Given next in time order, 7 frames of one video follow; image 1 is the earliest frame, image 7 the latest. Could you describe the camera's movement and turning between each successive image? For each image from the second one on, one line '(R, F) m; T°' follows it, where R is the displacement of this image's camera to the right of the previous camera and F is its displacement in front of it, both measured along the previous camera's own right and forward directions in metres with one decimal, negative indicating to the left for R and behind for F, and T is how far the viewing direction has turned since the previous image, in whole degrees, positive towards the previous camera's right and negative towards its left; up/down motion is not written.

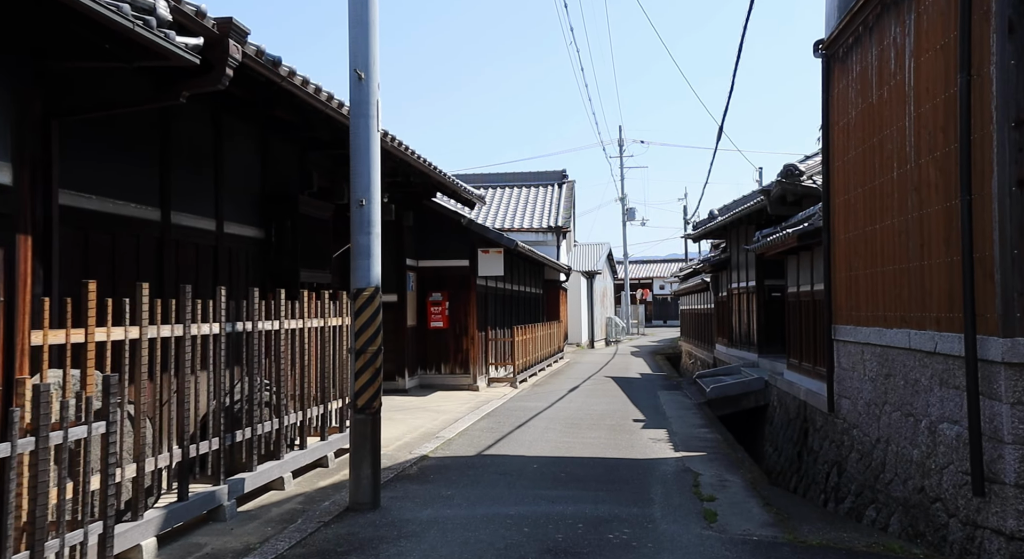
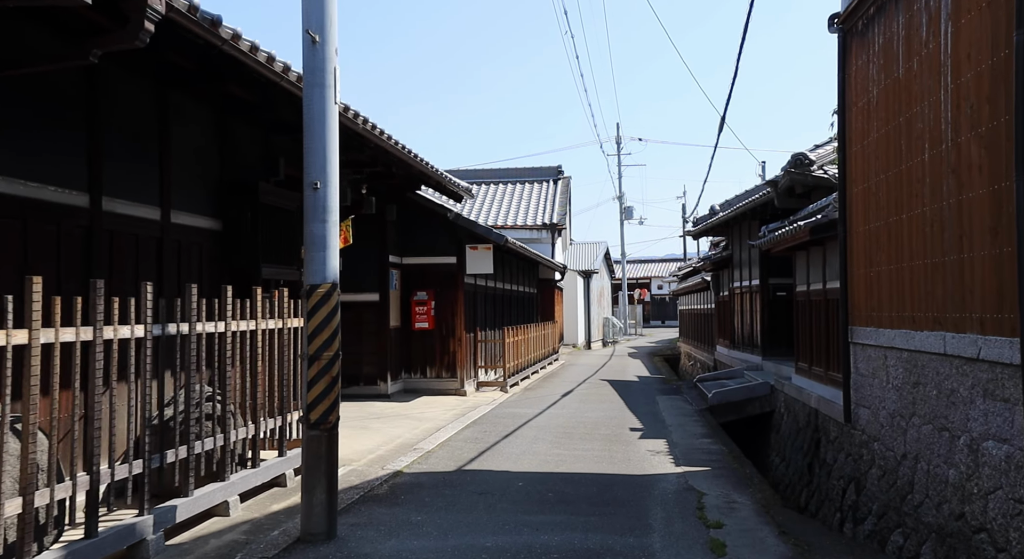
(+0.1, +0.9) m; 0°
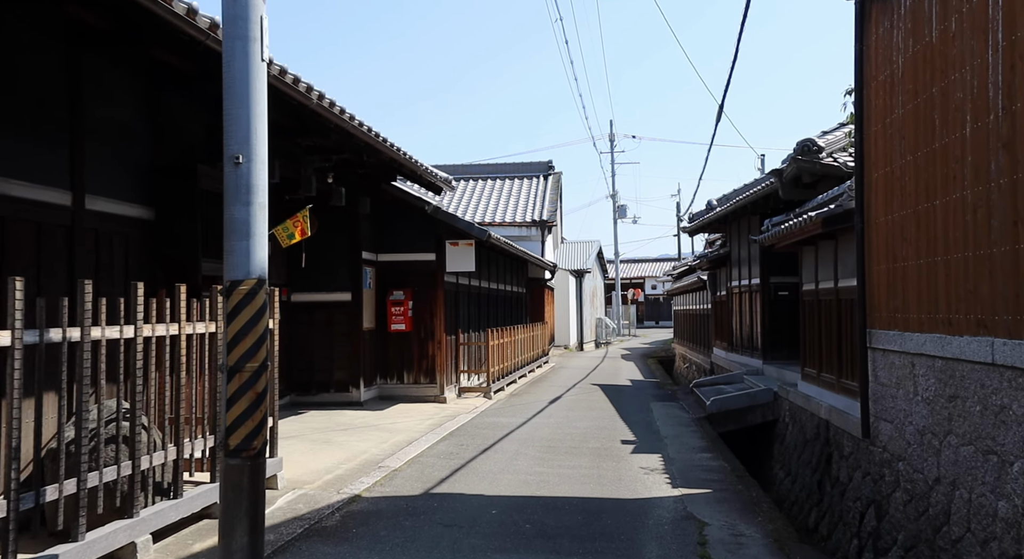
(+0.2, +1.0) m; 0°
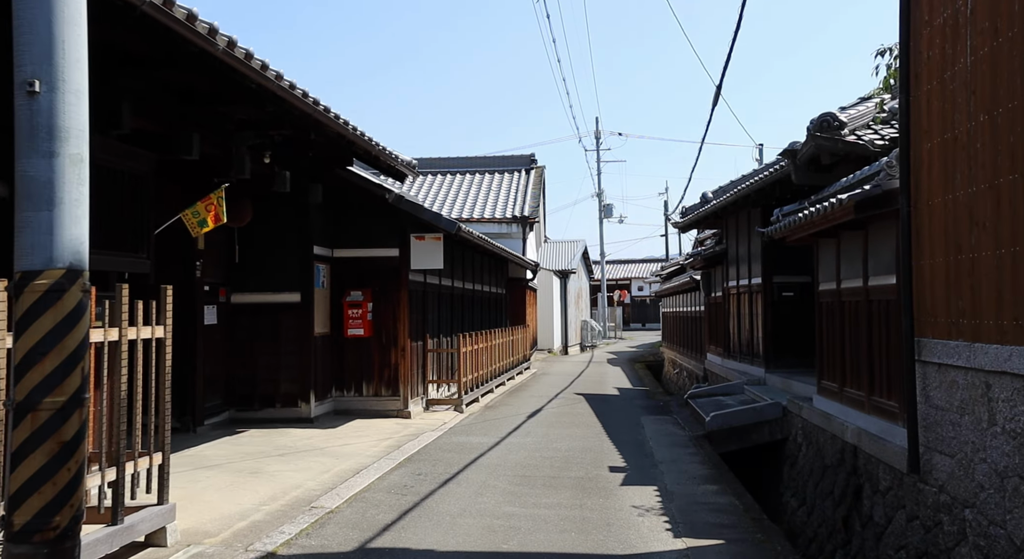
(+0.2, +1.6) m; +1°
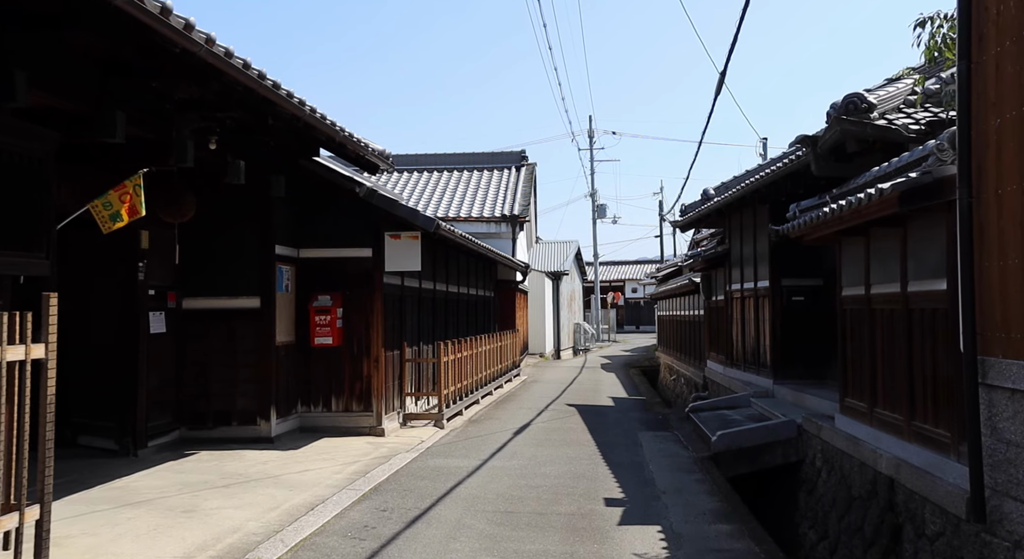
(+0.1, +1.2) m; 0°
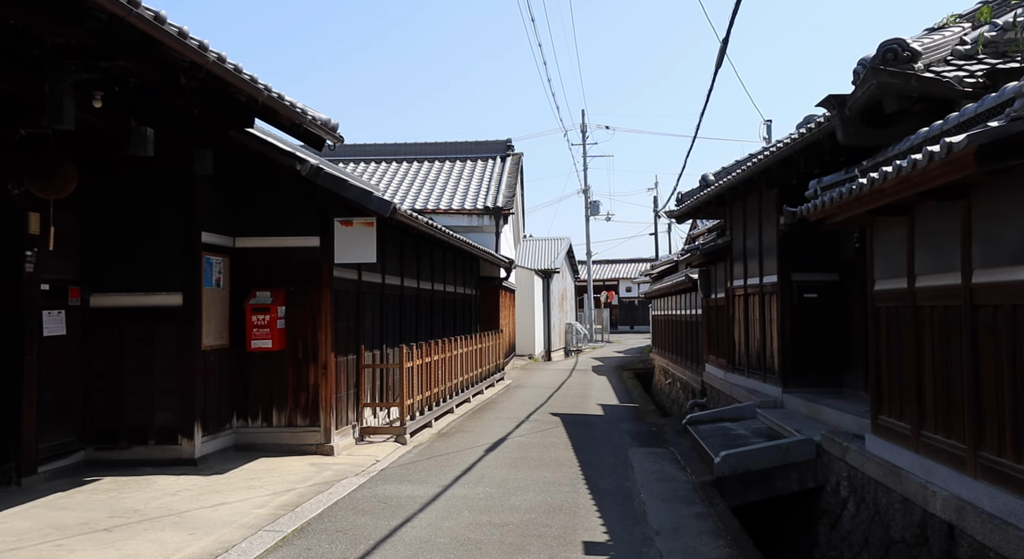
(+0.3, +1.6) m; 0°
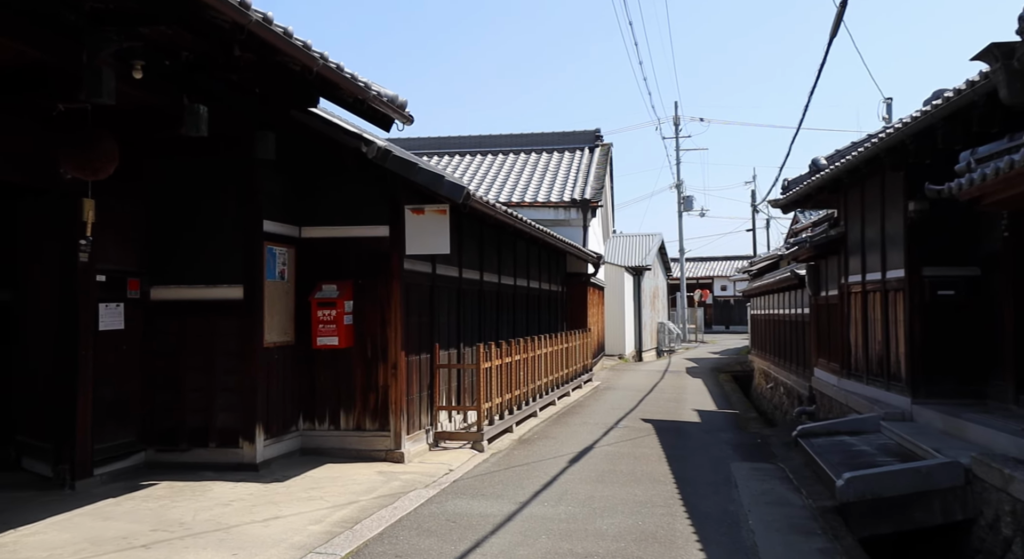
(0.0, +1.0) m; -6°
